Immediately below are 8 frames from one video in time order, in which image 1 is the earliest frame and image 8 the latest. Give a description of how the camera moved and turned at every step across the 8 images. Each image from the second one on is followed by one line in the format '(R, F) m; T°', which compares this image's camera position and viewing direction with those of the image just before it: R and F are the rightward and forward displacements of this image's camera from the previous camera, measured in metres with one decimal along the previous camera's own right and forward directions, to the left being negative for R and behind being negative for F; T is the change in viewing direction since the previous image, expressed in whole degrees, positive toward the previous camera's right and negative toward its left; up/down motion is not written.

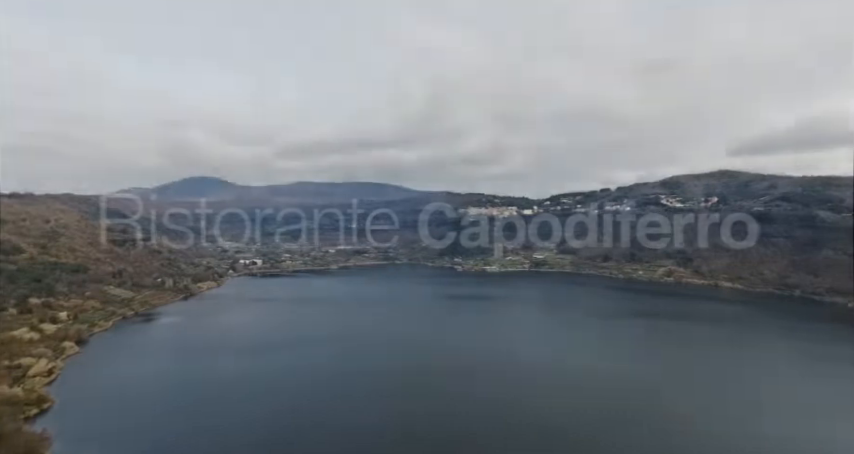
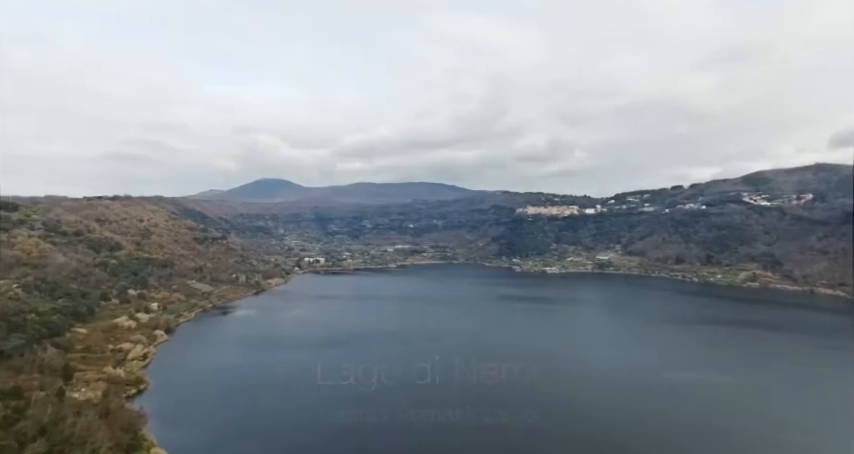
(-0.4, -0.4) m; -7°
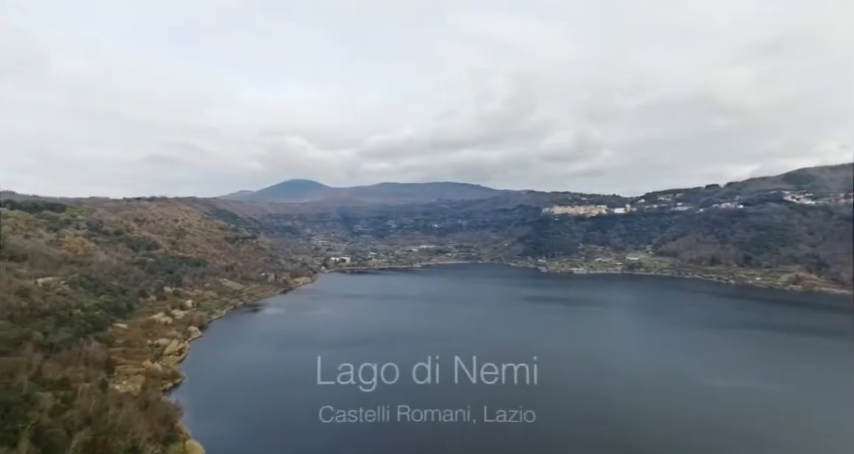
(-0.2, -0.1) m; -3°
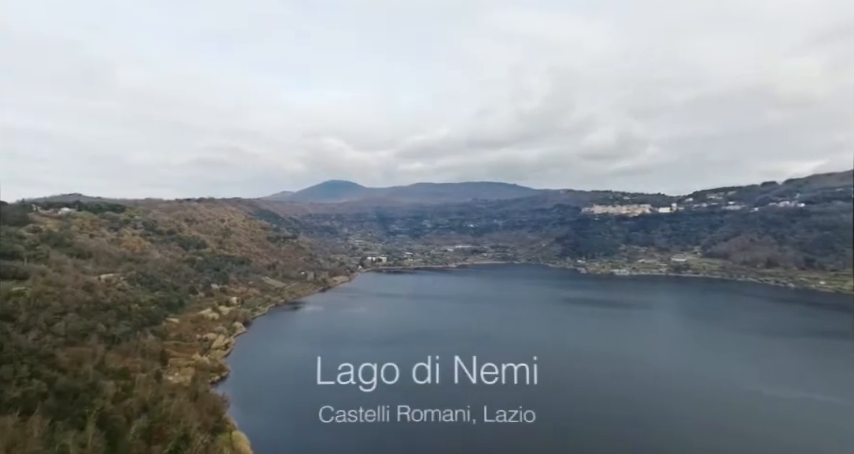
(0.0, -0.5) m; -4°
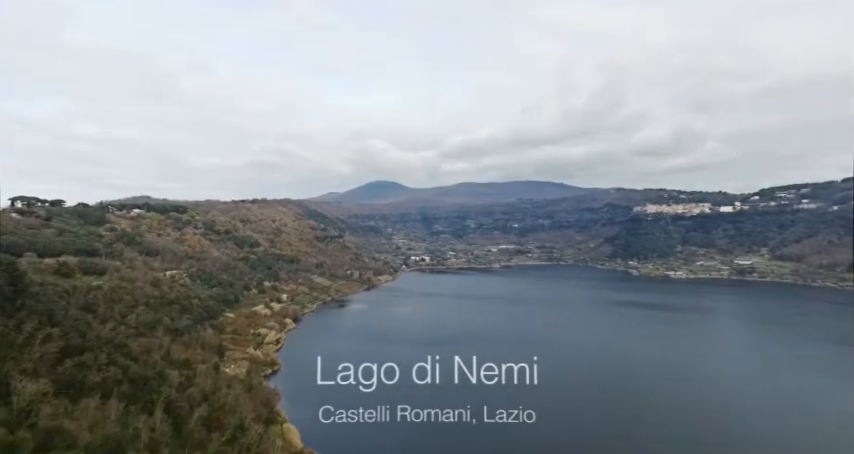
(-0.1, -0.3) m; -5°
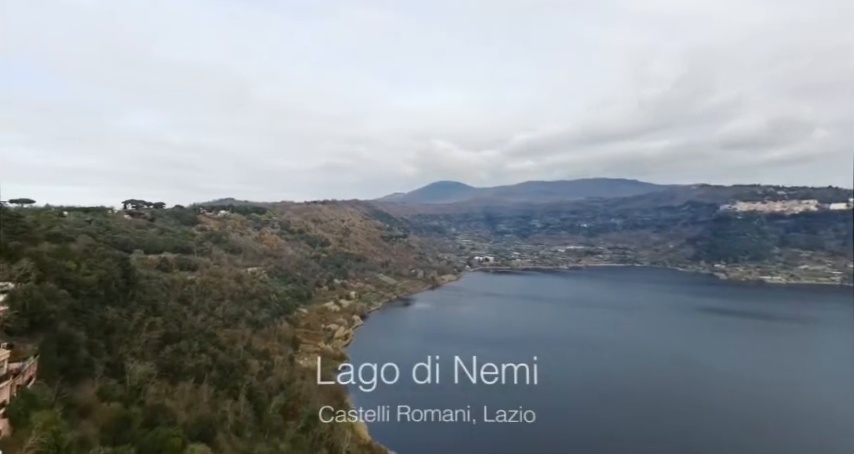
(-0.1, -0.3) m; -7°
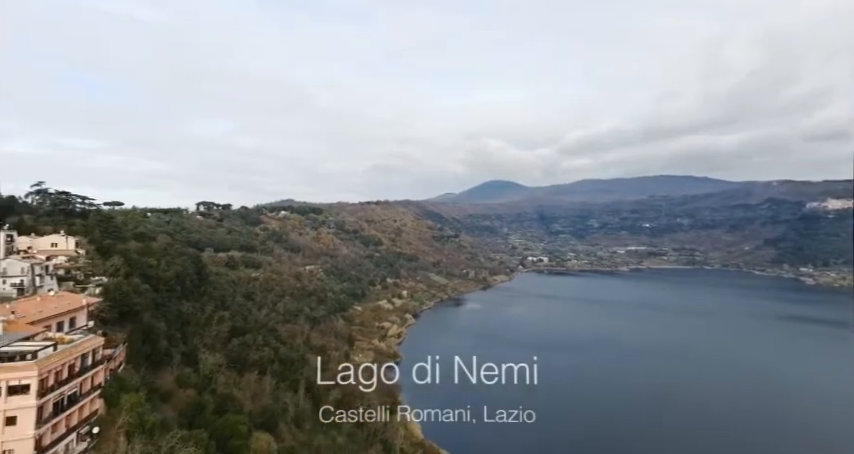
(-0.1, -0.2) m; -6°
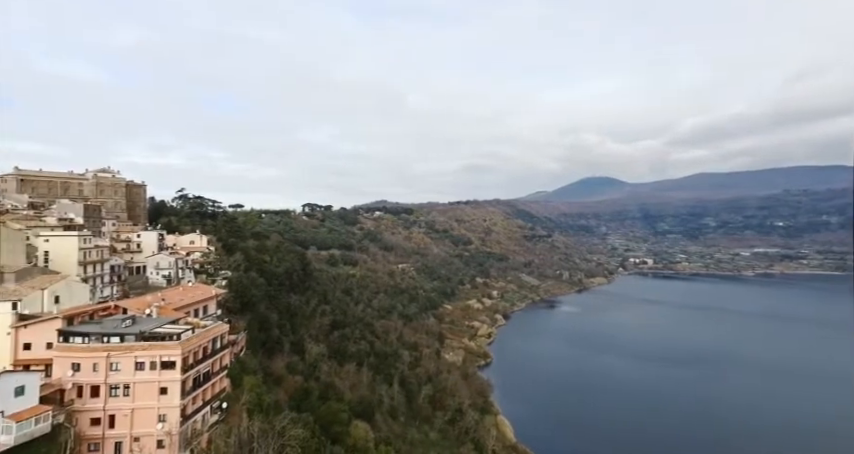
(0.0, -0.2) m; -10°
